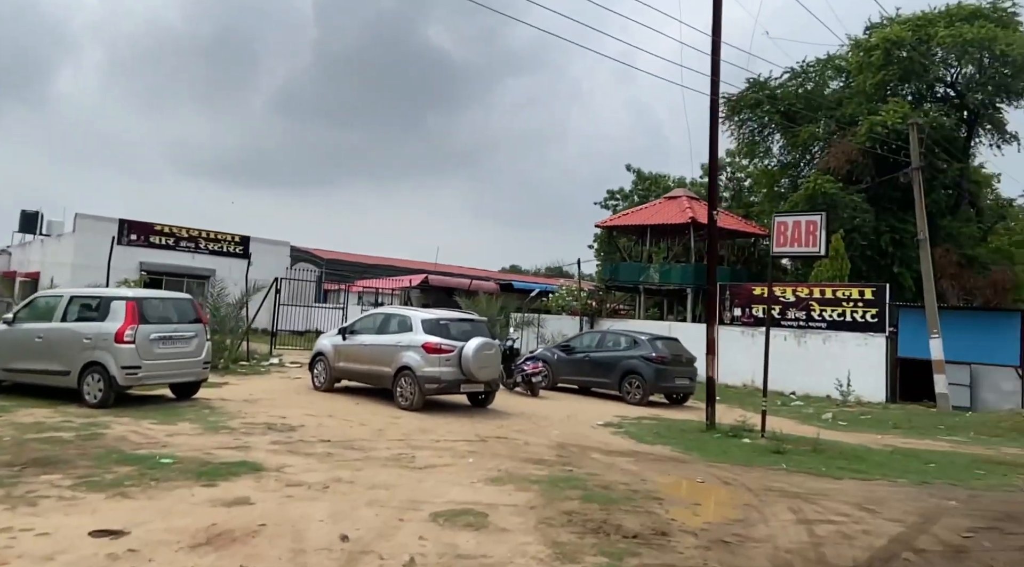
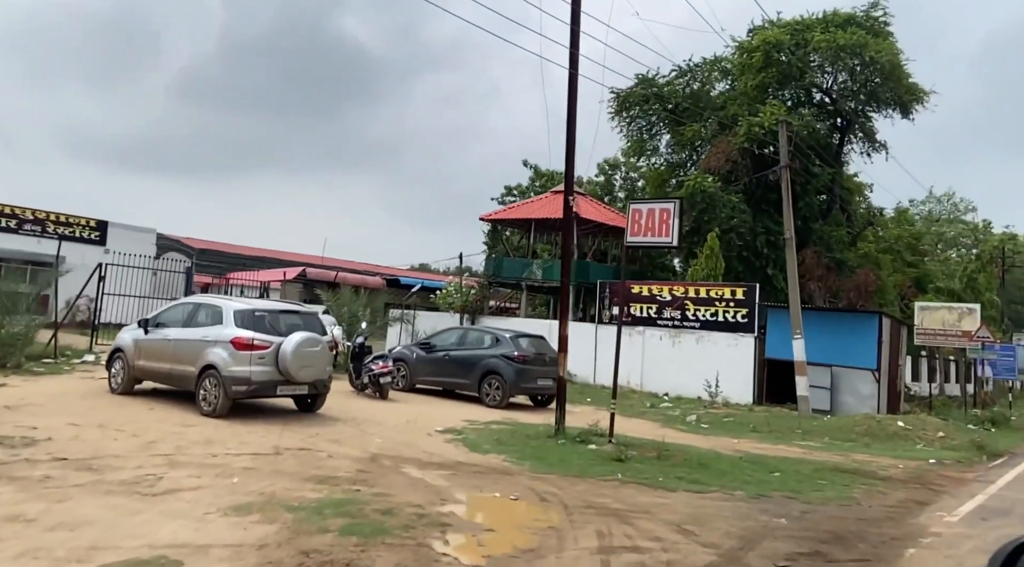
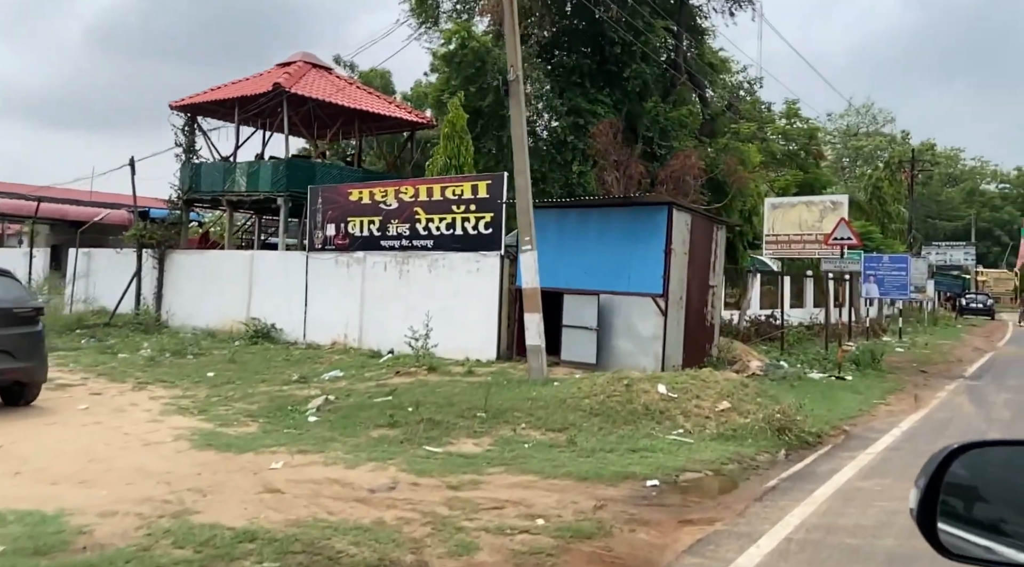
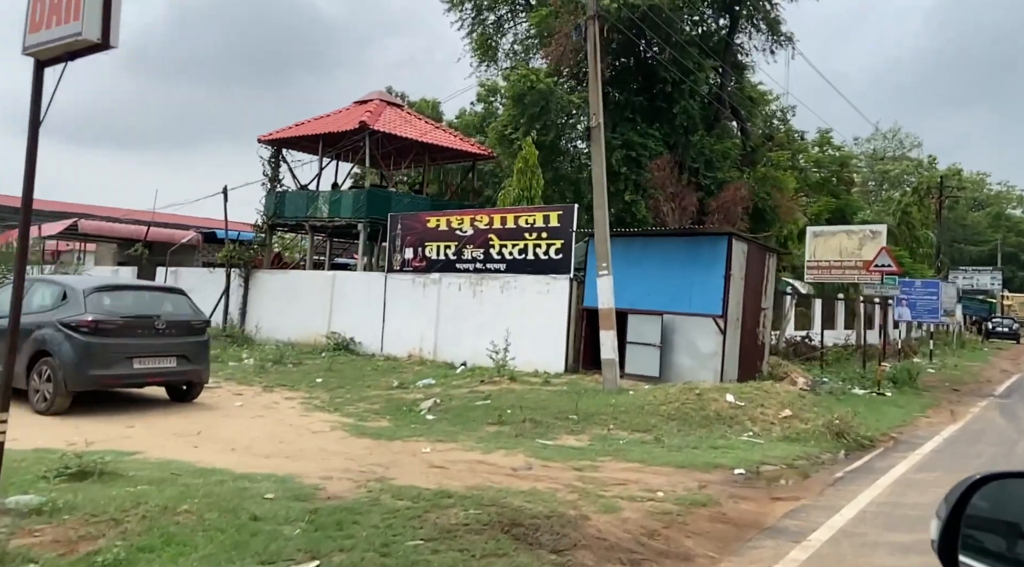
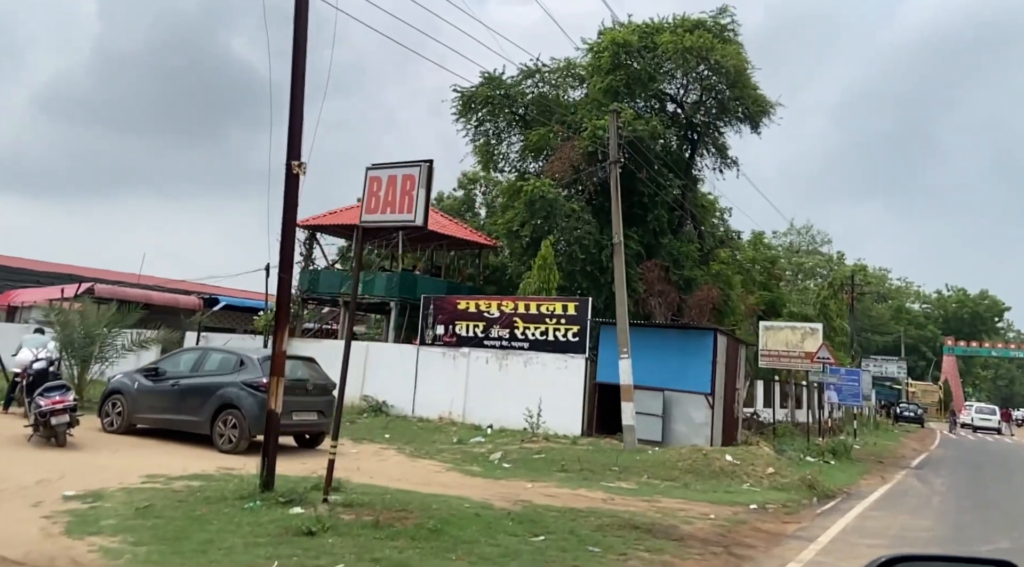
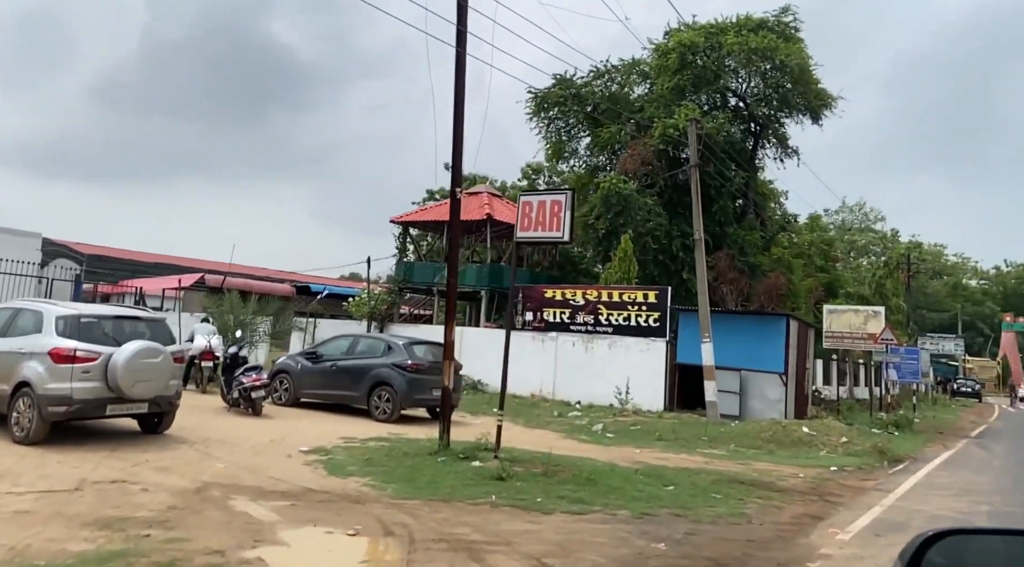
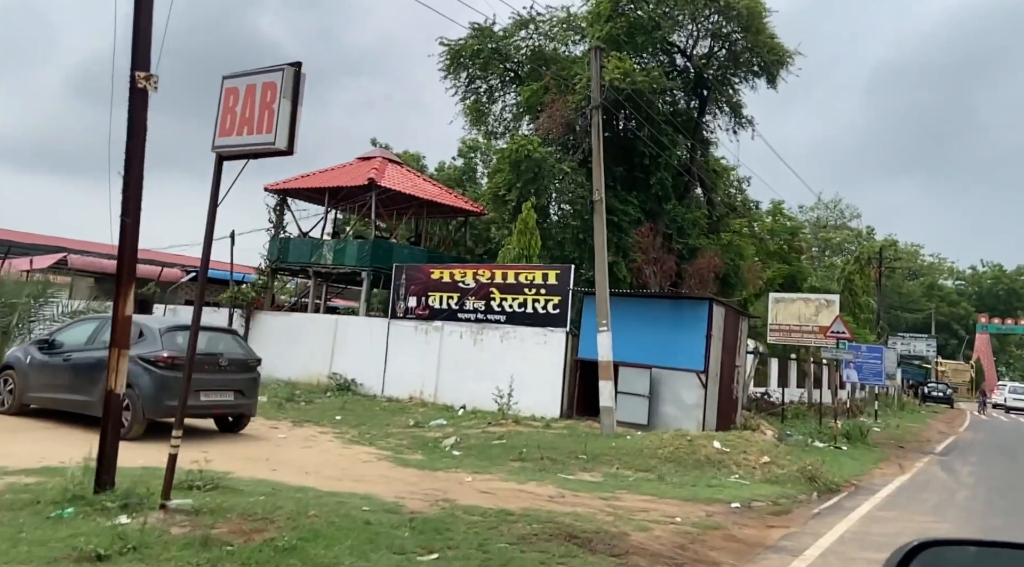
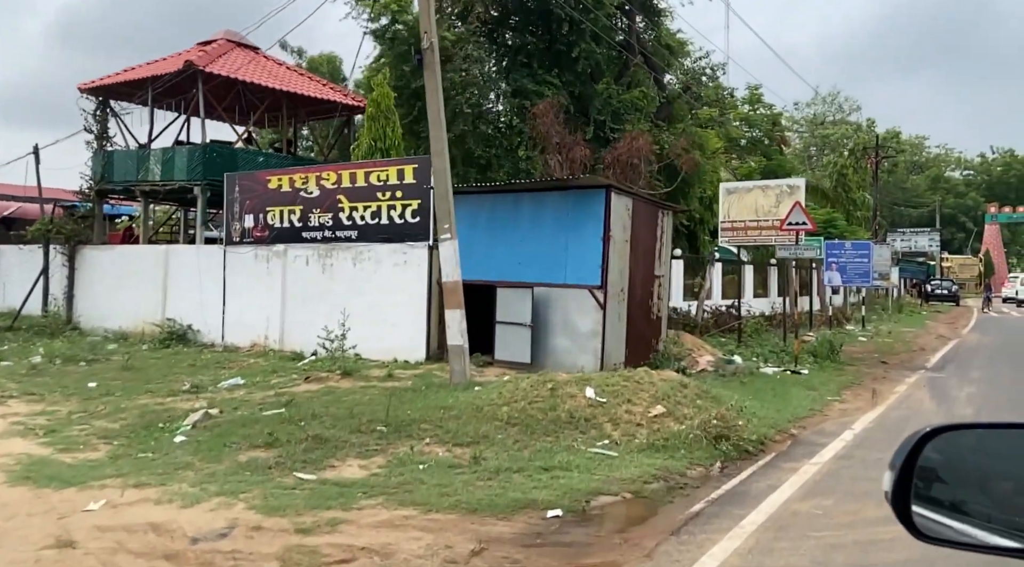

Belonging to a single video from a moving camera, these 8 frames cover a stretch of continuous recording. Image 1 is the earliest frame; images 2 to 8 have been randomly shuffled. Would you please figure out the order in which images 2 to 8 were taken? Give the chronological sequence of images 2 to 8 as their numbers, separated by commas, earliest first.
2, 6, 5, 7, 4, 3, 8
